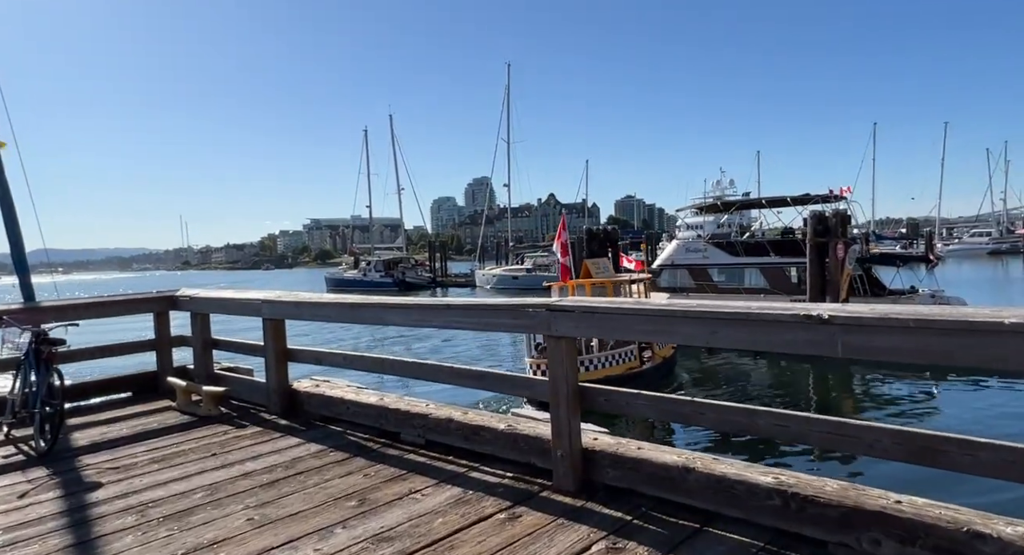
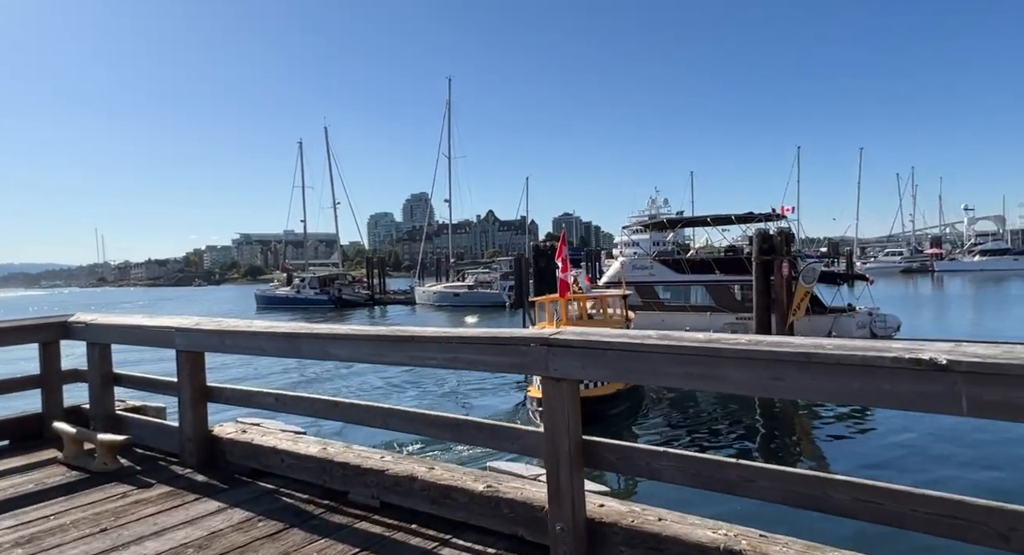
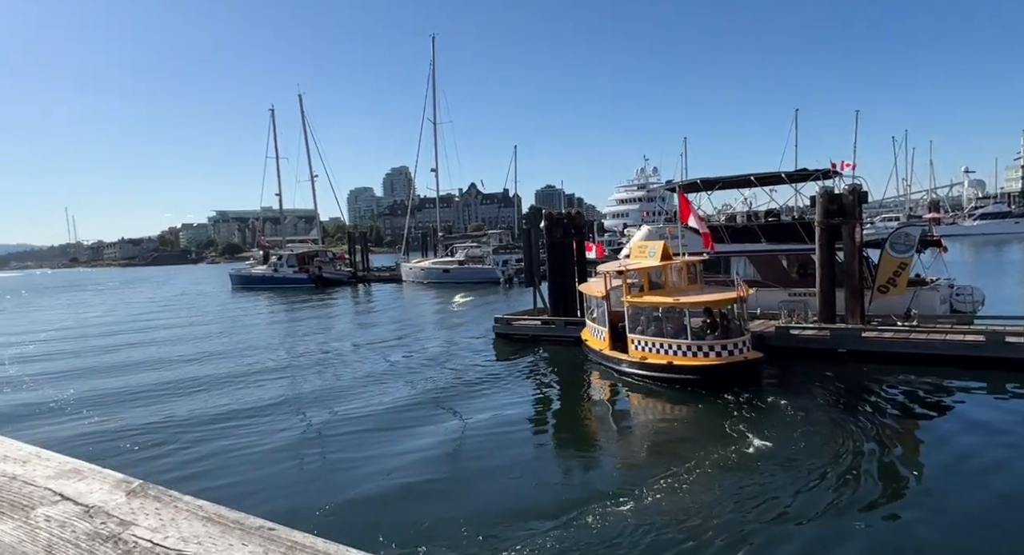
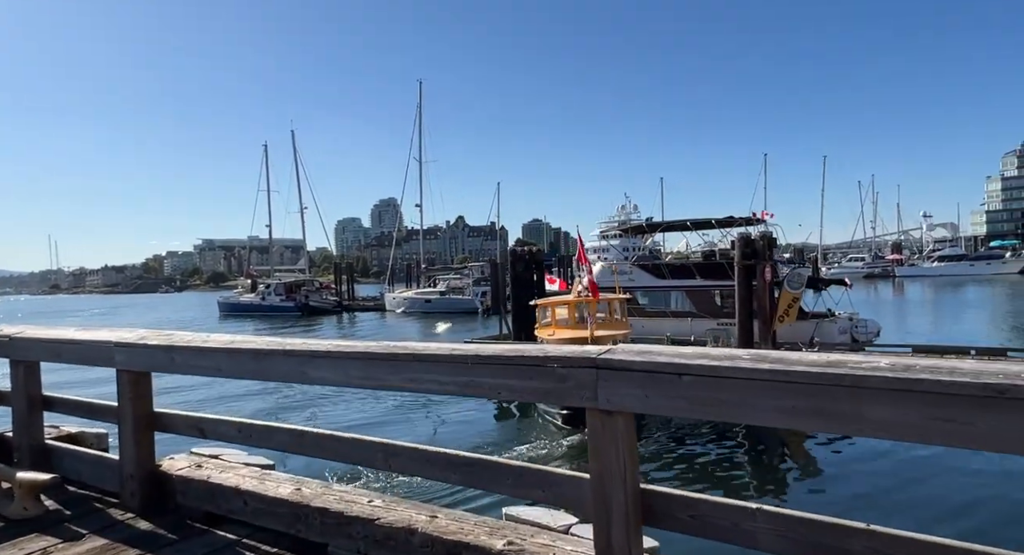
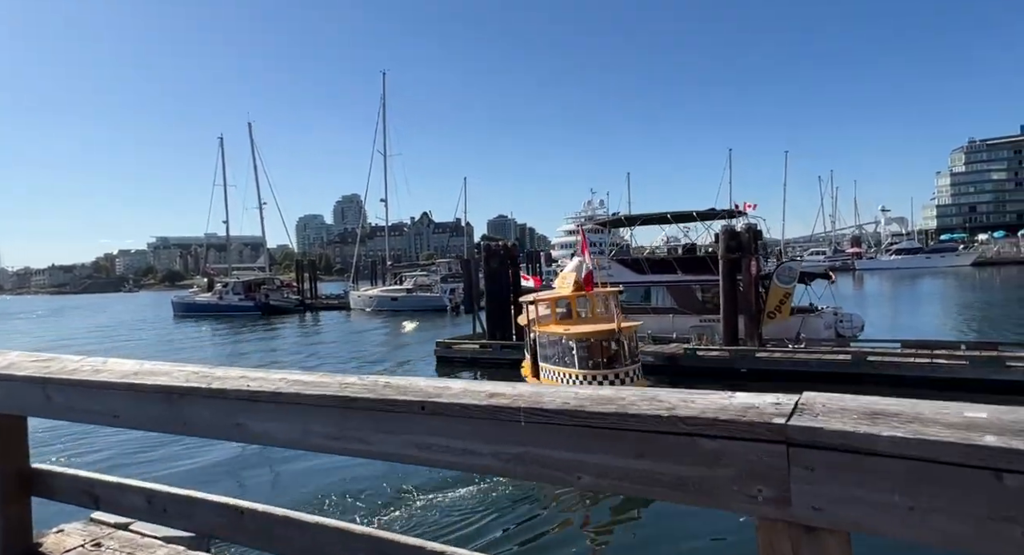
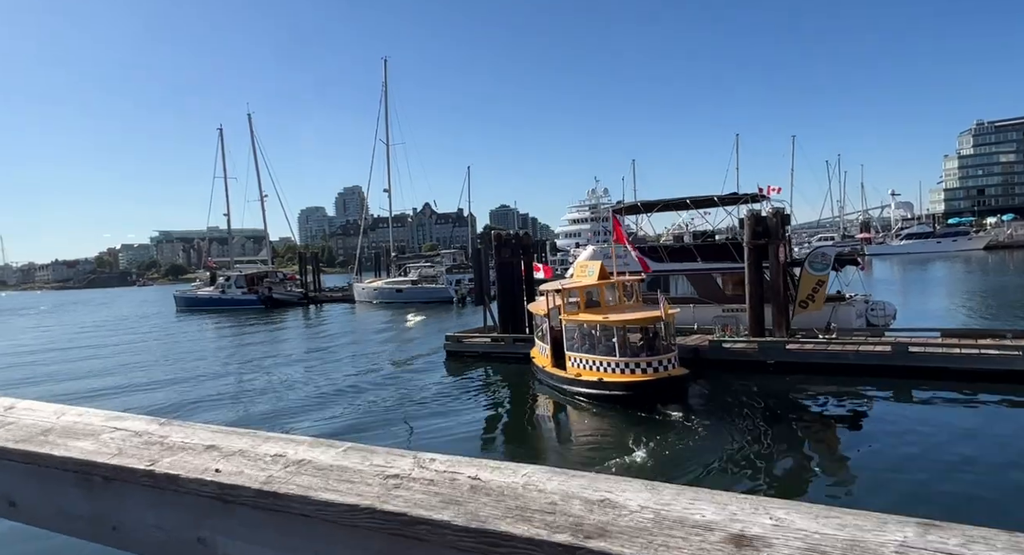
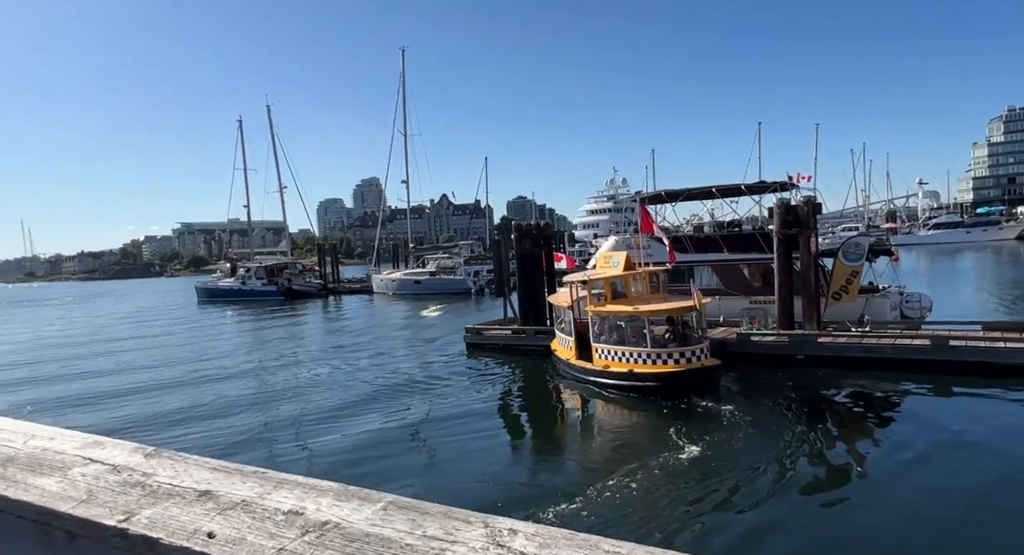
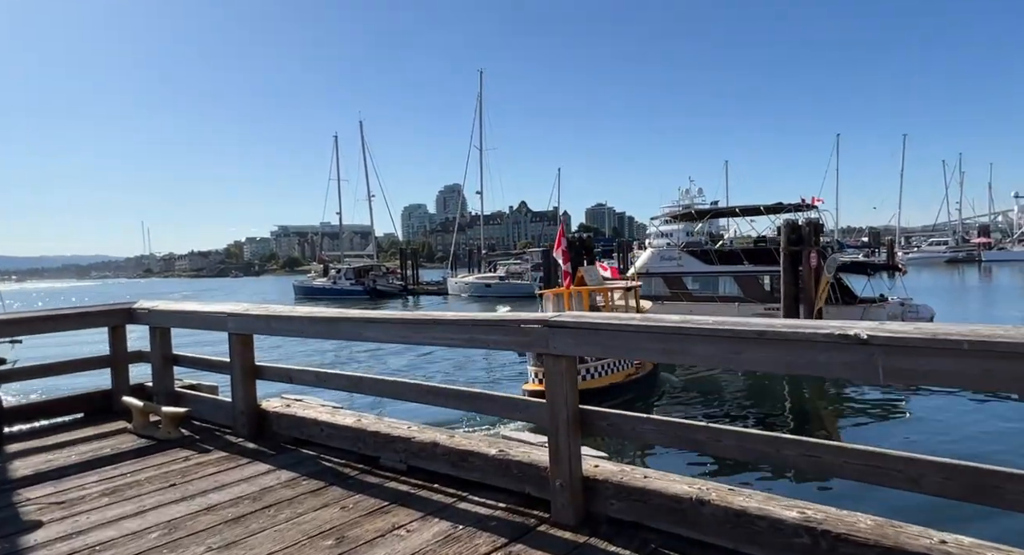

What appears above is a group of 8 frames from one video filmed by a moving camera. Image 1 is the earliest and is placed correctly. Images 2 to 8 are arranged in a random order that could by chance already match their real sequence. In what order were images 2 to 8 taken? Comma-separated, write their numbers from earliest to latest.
8, 2, 4, 5, 6, 7, 3
